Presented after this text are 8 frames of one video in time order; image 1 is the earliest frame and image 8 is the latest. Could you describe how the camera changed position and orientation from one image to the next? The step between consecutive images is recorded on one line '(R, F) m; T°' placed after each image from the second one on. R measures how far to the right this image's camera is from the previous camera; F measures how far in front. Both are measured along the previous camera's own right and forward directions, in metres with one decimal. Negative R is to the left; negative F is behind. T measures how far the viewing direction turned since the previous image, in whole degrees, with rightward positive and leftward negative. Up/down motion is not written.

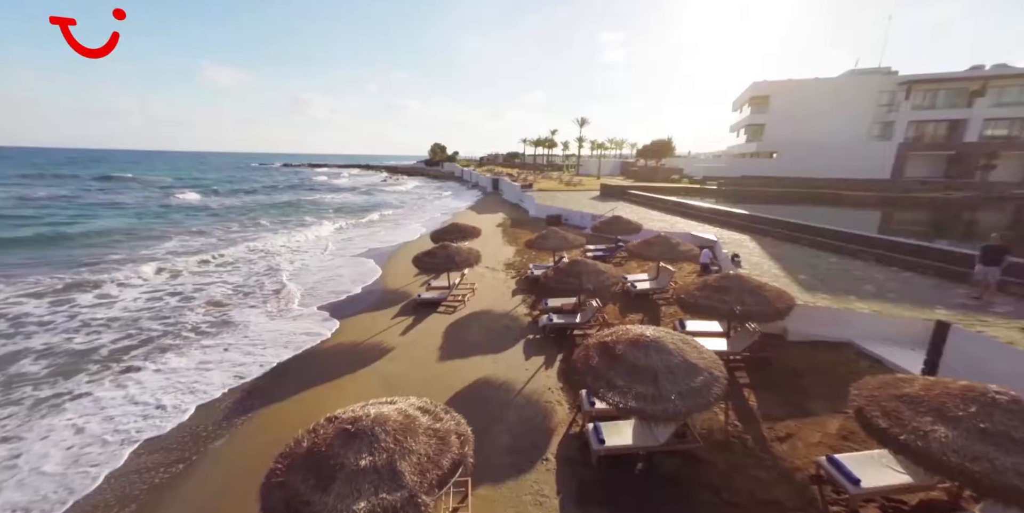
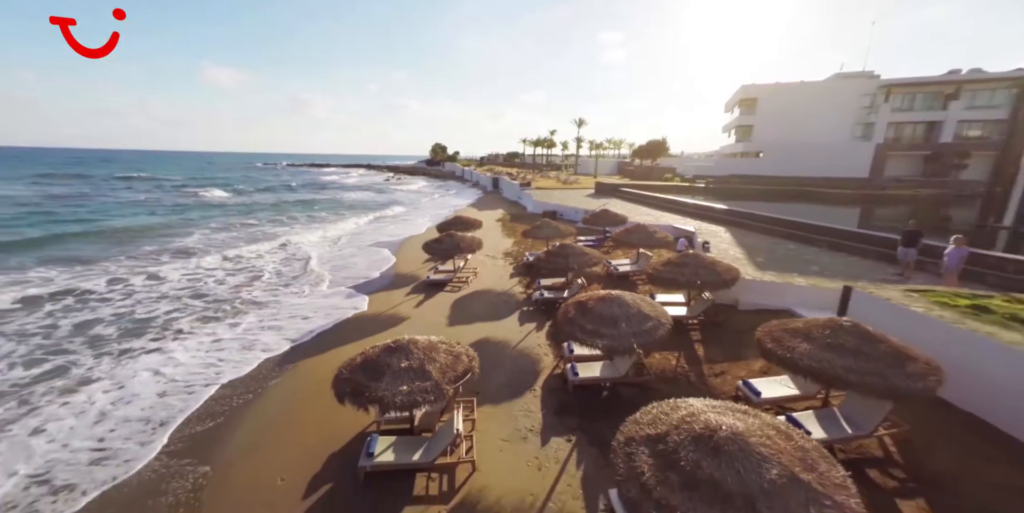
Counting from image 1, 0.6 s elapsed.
(+0.1, -1.6) m; 0°
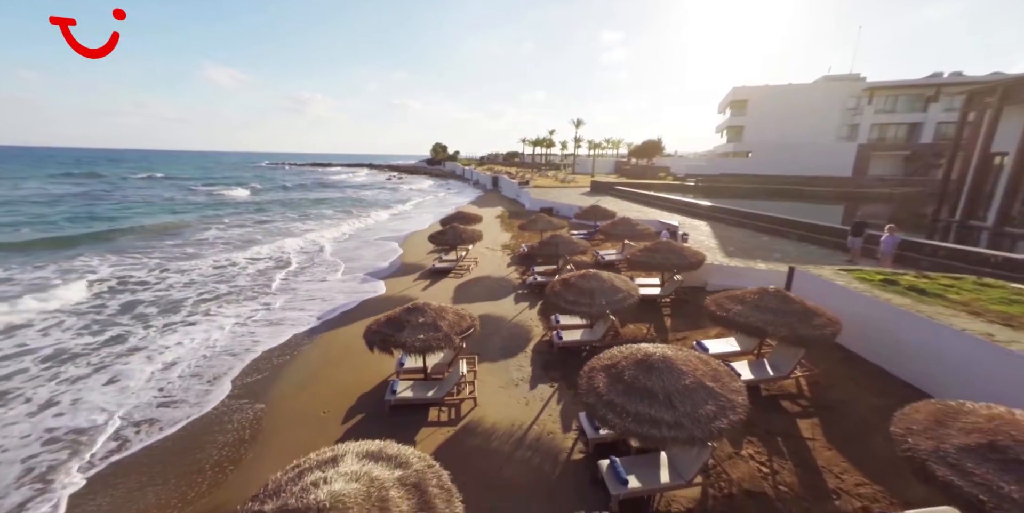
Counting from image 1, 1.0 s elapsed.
(+0.1, -1.4) m; 0°
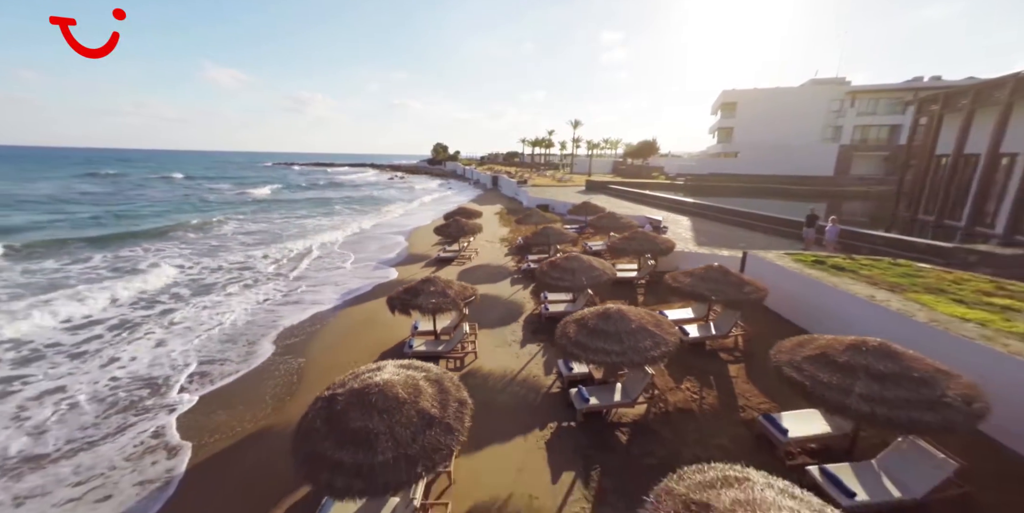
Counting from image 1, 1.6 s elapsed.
(+0.1, -1.6) m; 0°
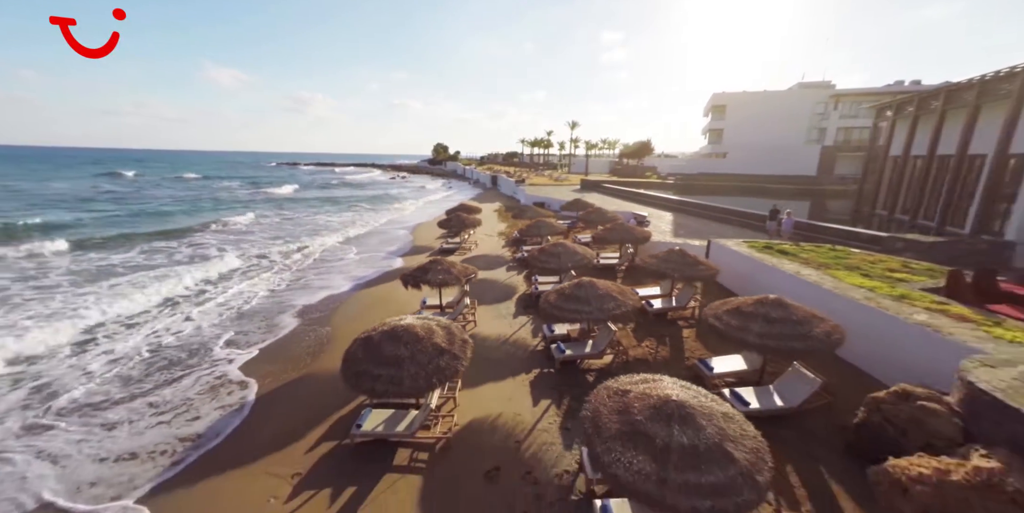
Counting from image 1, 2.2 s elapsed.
(+0.2, -1.6) m; 0°
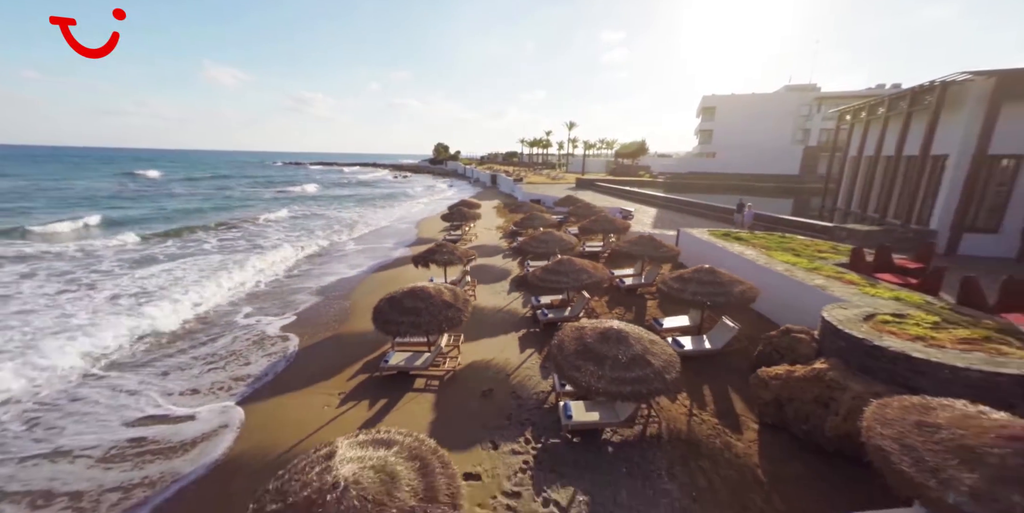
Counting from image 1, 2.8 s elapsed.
(+0.2, -1.8) m; 0°
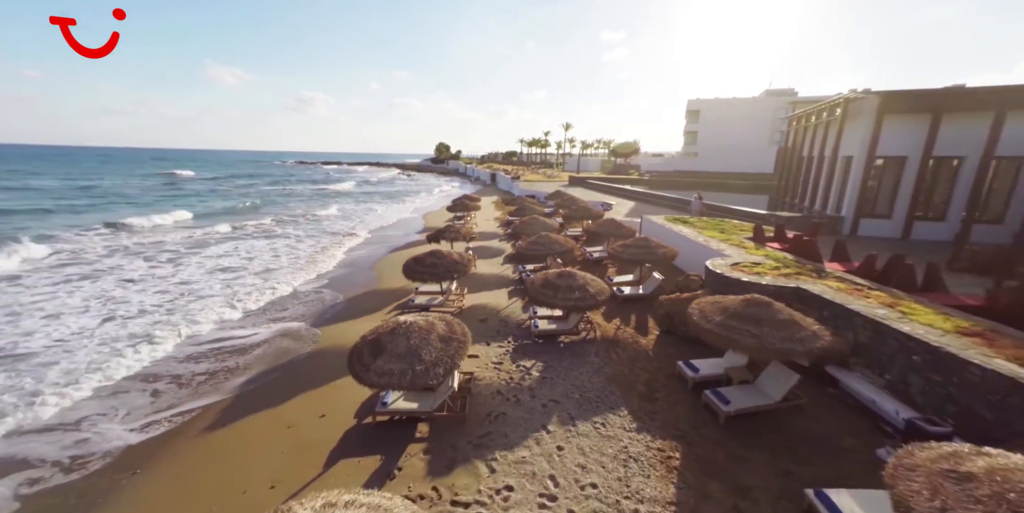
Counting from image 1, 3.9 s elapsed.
(+0.3, -3.2) m; 0°
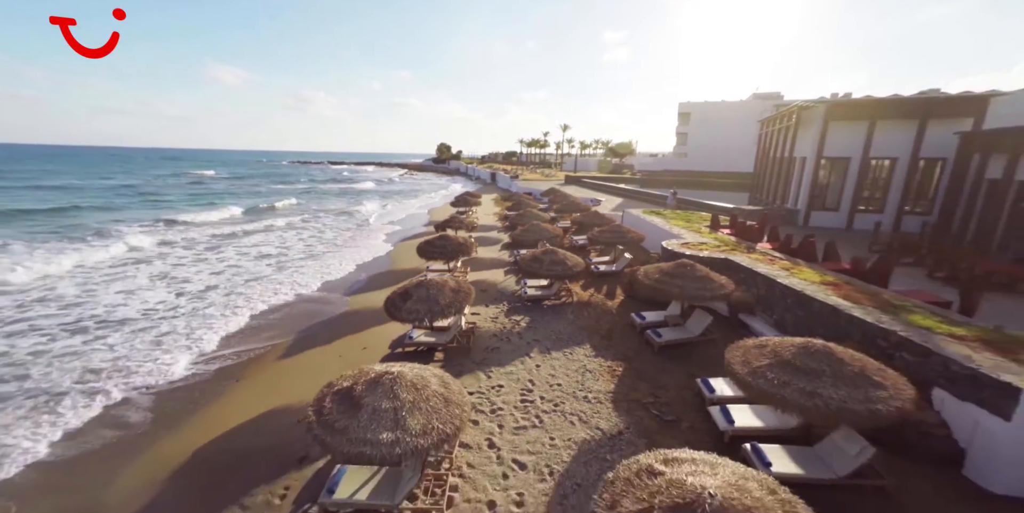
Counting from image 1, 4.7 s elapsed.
(+0.2, -2.3) m; 0°
